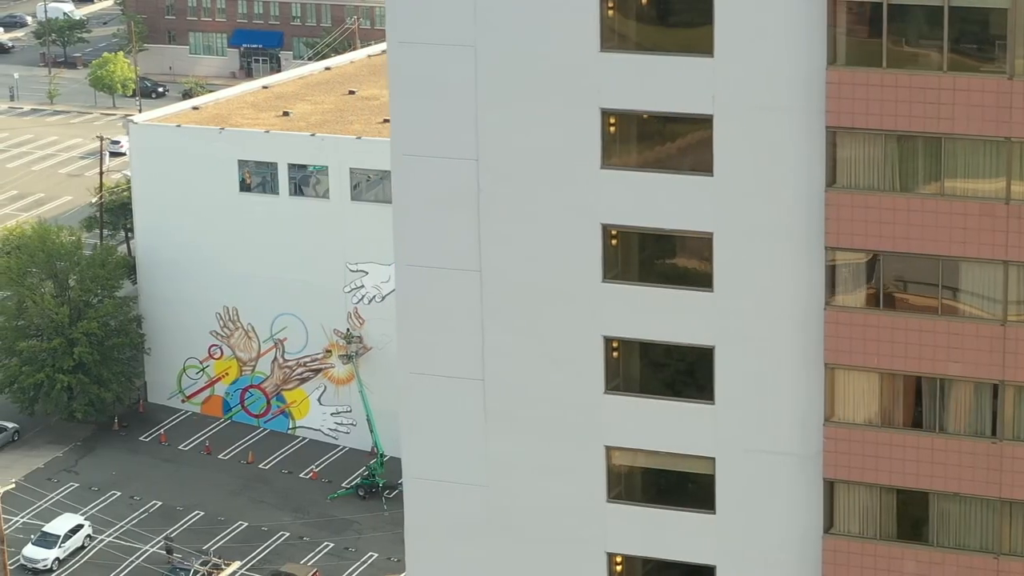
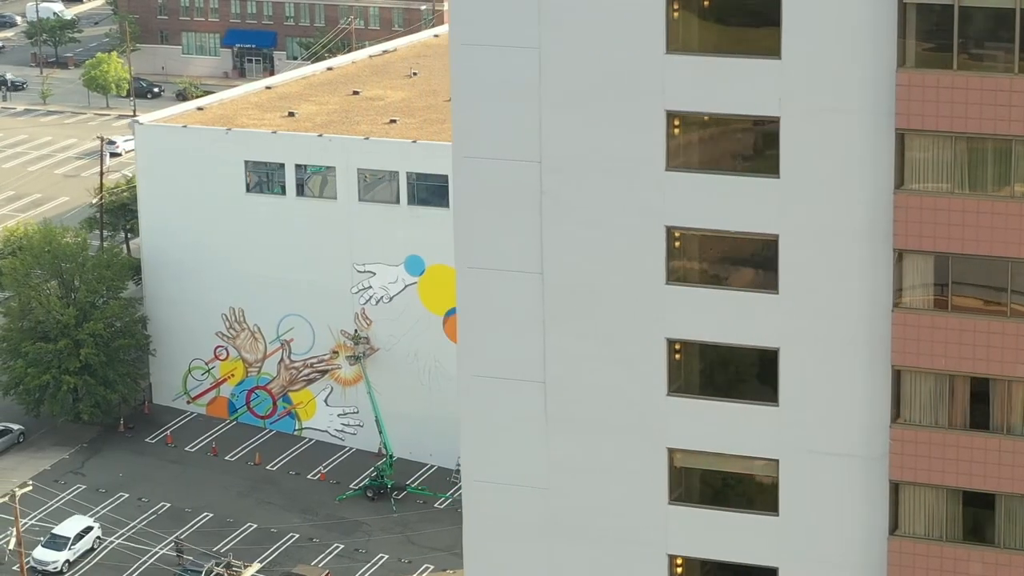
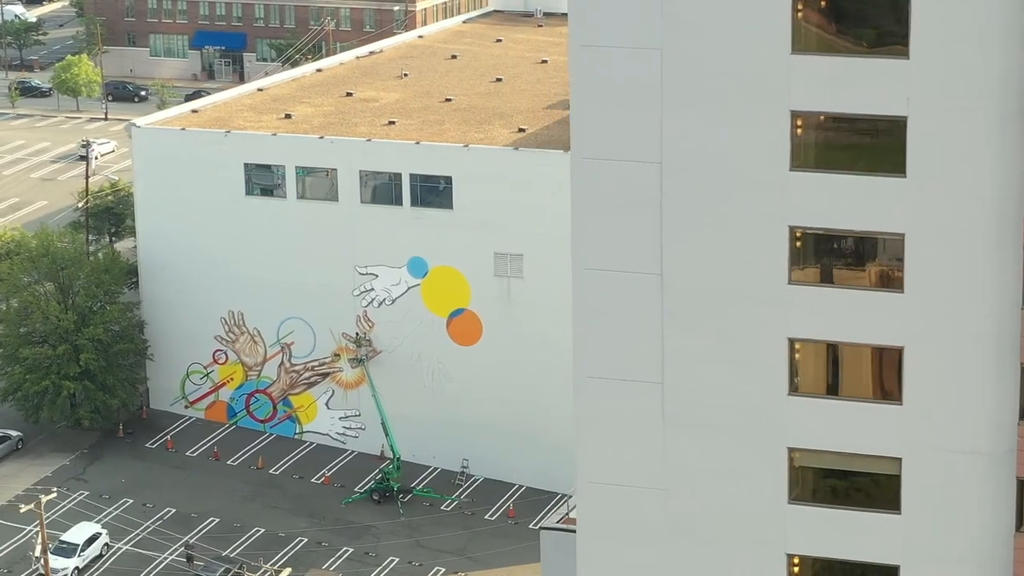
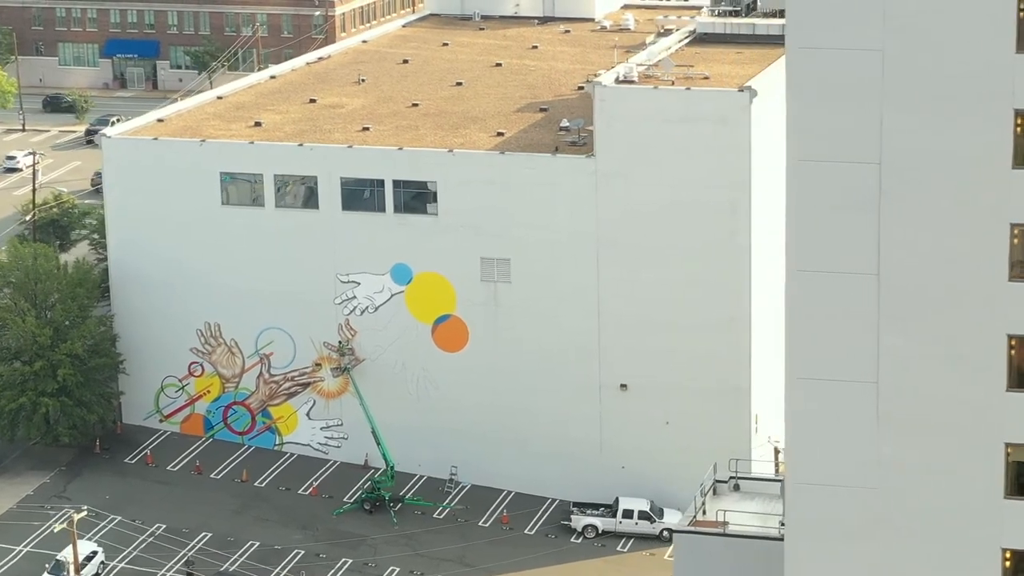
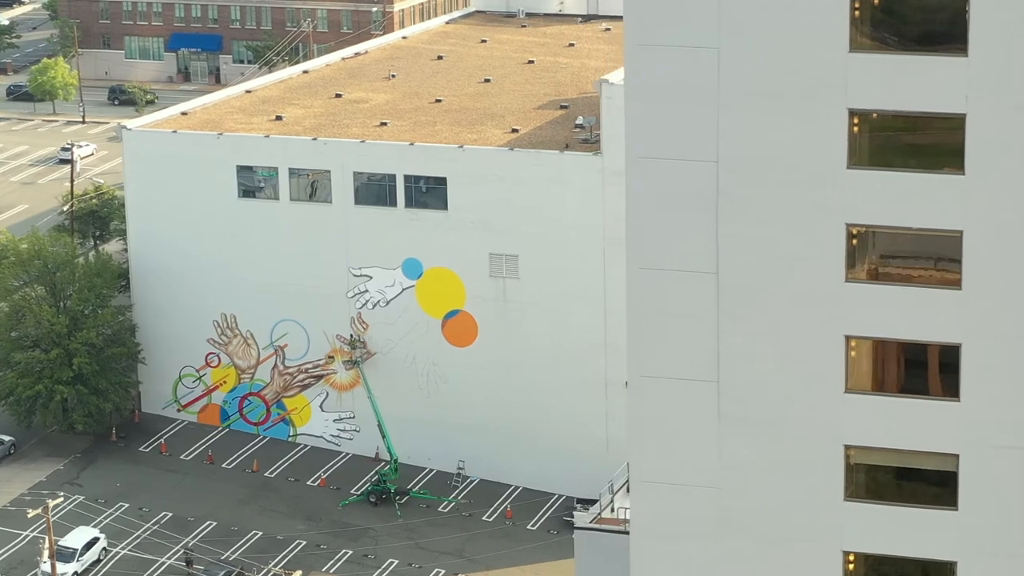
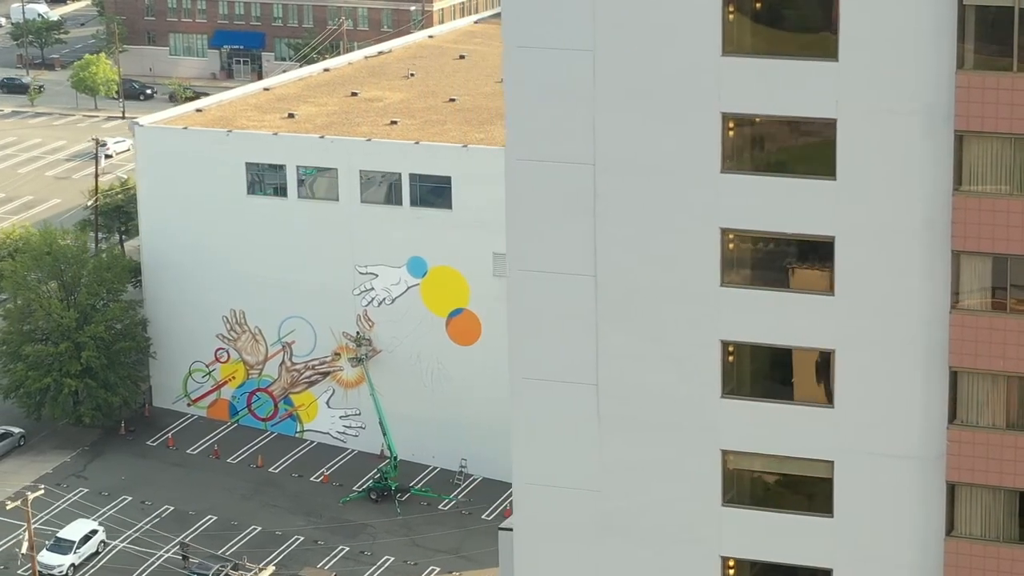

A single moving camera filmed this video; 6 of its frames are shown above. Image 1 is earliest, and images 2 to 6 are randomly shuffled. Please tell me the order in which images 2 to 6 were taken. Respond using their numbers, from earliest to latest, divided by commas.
2, 6, 3, 5, 4
